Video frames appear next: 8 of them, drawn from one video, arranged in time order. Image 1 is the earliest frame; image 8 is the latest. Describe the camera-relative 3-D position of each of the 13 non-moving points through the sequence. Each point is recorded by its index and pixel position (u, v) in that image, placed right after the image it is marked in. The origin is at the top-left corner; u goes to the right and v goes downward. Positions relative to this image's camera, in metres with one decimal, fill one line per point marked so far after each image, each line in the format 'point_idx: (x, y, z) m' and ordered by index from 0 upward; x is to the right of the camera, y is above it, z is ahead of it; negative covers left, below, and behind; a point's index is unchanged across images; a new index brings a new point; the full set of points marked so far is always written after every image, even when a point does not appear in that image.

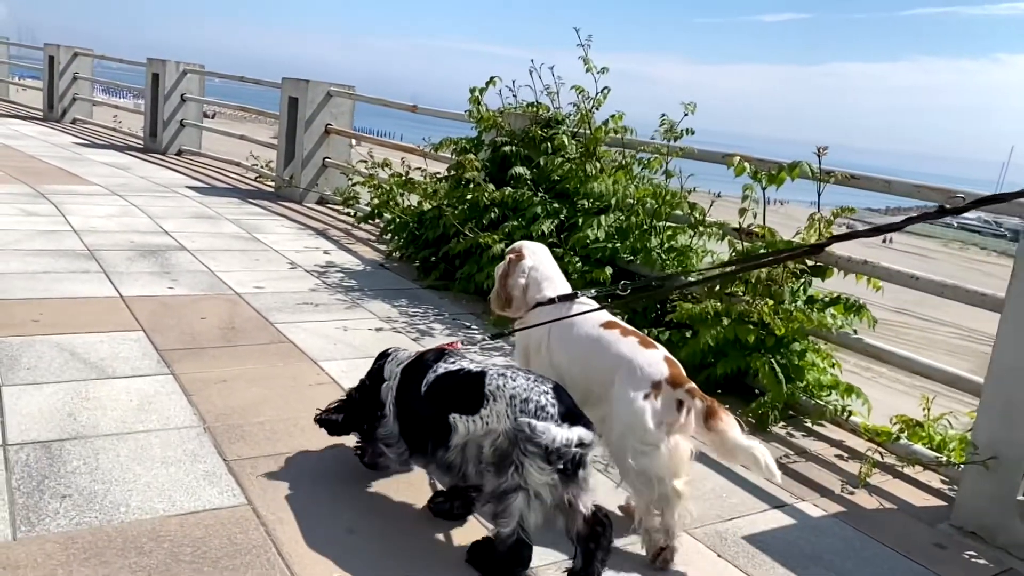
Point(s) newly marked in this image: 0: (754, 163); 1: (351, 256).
0: (+1.3, +0.7, +4.4) m
1: (-1.4, +0.3, +7.1) m
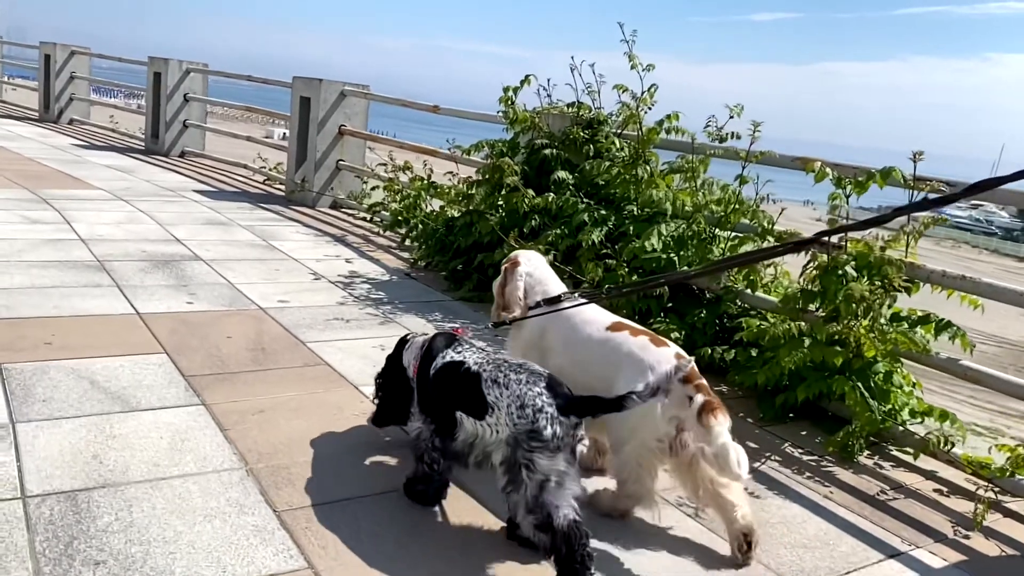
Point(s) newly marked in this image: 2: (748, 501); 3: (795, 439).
0: (+1.6, +0.6, +4.0) m
1: (-1.1, +0.2, +6.8) m
2: (+0.9, -0.8, +3.3) m
3: (+1.4, -0.7, +4.0) m
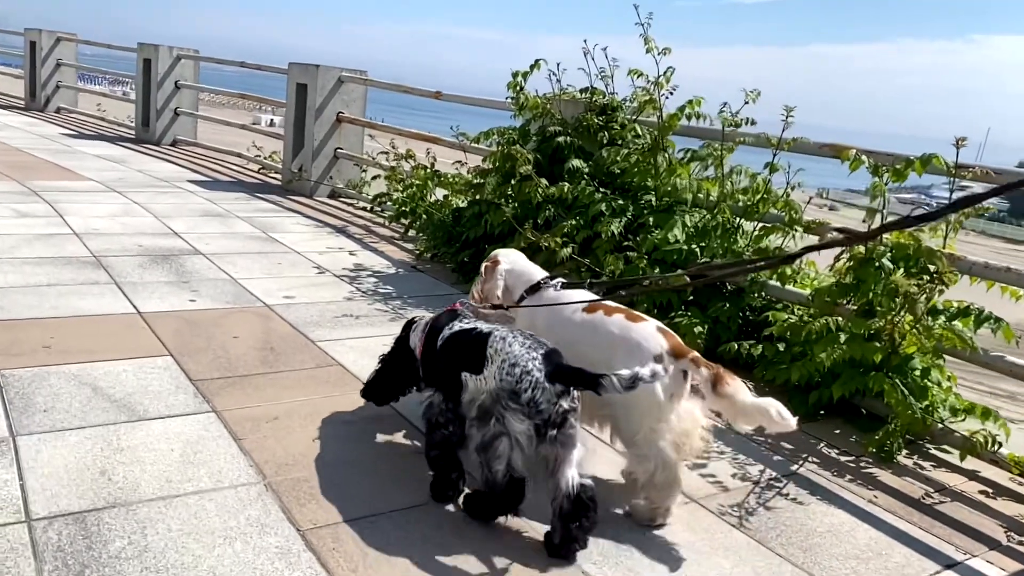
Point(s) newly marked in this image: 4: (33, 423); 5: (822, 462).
0: (+1.7, +0.6, +3.8) m
1: (-1.1, +0.2, +6.6) m
2: (+1.1, -0.8, +3.1) m
3: (+1.5, -0.7, +3.8) m
4: (-1.8, -0.5, +3.0) m
5: (+1.3, -0.8, +3.6) m
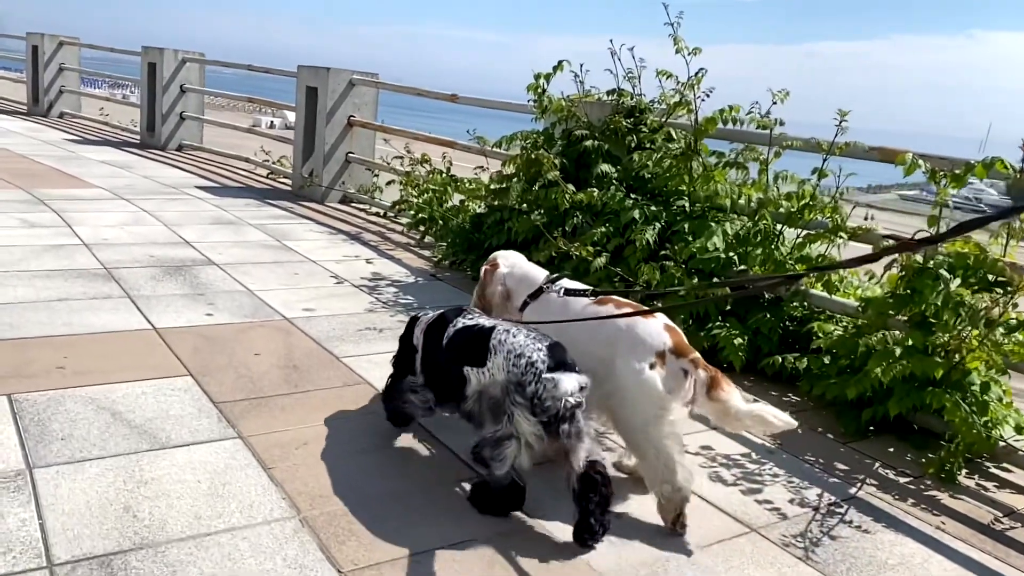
0: (+1.8, +0.6, +3.6) m
1: (-0.9, +0.2, +6.4) m
2: (+1.2, -0.9, +2.9) m
3: (+1.6, -0.7, +3.6) m
4: (-1.6, -0.6, +2.9) m
5: (+1.5, -0.8, +3.4) m
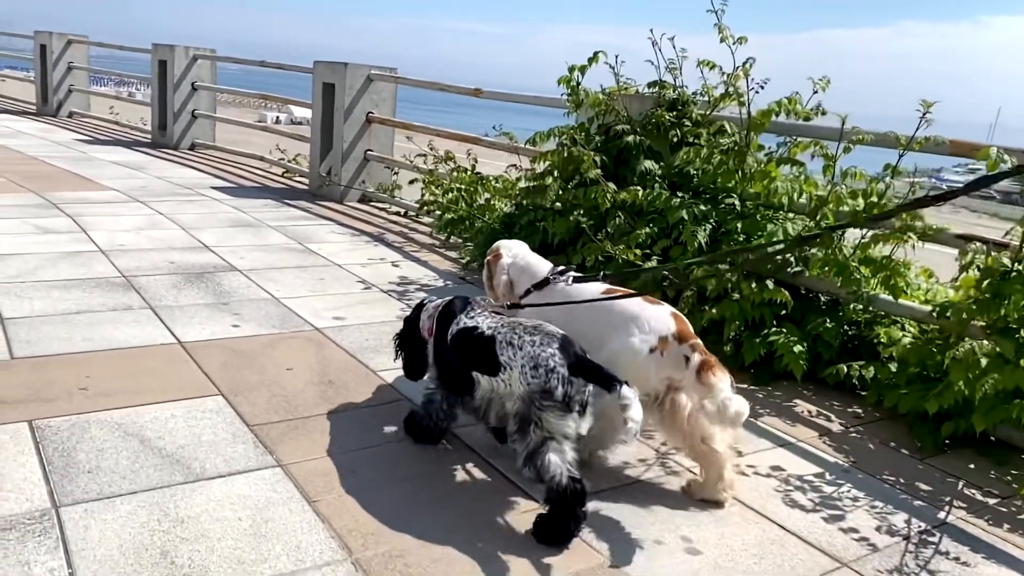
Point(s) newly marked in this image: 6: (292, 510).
0: (+2.0, +0.5, +3.4) m
1: (-0.7, +0.1, +6.1) m
2: (+1.4, -0.9, +2.7) m
3: (+1.9, -0.8, +3.4) m
4: (-1.4, -0.6, +2.6) m
5: (+1.7, -0.8, +3.1) m
6: (-0.7, -0.7, +2.6) m
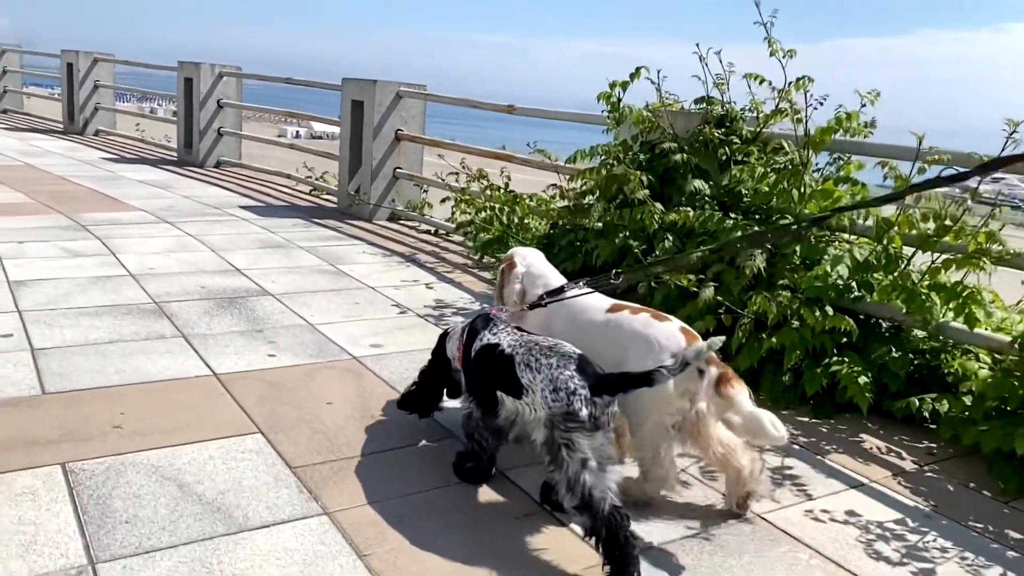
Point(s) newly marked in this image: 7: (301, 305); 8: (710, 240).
0: (+2.3, +0.4, +3.2) m
1: (-0.4, 0.0, +6.0) m
2: (+1.6, -1.0, +2.4) m
3: (+2.1, -0.9, +3.1) m
4: (-1.2, -0.8, +2.5) m
5: (+1.9, -0.9, +2.9) m
6: (-0.5, -0.8, +2.5) m
7: (-1.3, -0.1, +5.2) m
8: (+1.0, +0.3, +4.4) m
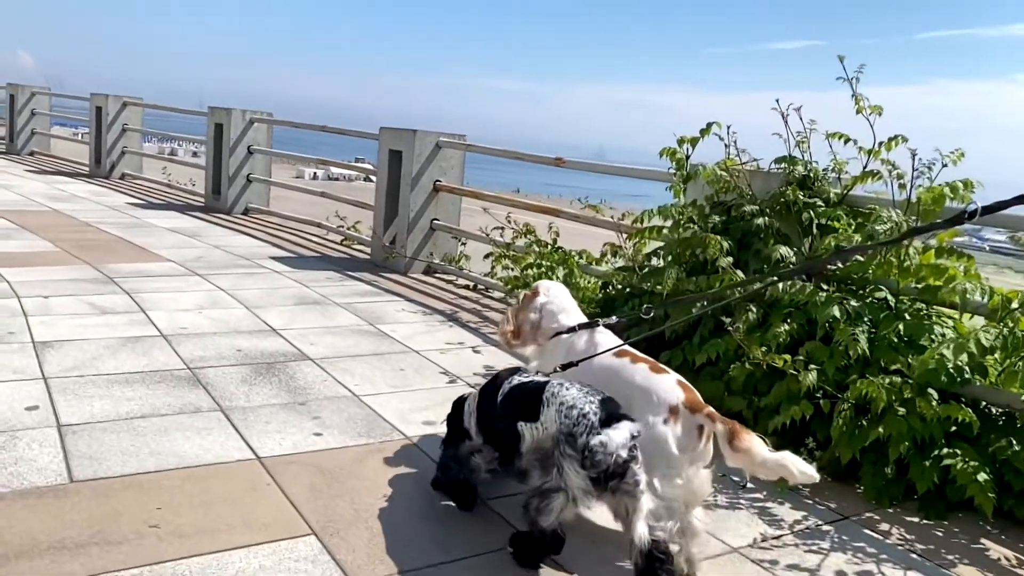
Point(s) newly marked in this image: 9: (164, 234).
0: (+2.6, +0.1, +2.8) m
1: (0.0, -0.5, +5.6) m
2: (+1.9, -1.3, +2.0) m
3: (+2.4, -1.2, +2.7) m
4: (-0.9, -1.0, +2.1) m
5: (+2.2, -1.3, +2.4) m
6: (-0.2, -1.1, +2.0) m
7: (-1.0, -0.5, +4.8) m
8: (+1.4, -0.1, +4.0) m
9: (-3.8, +0.6, +8.9) m
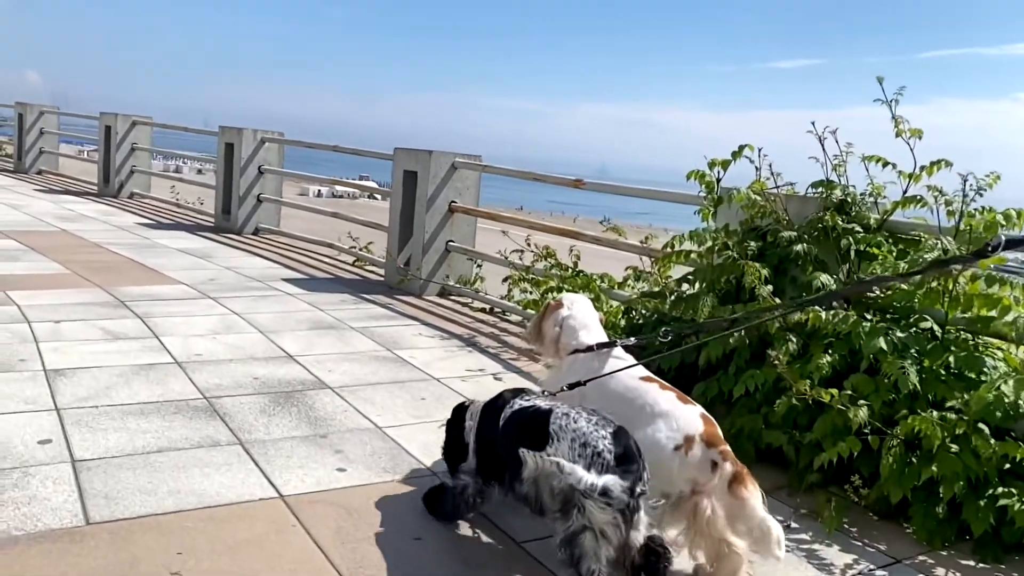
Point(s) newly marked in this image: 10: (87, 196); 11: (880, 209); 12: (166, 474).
0: (+2.7, 0.0, +2.6) m
1: (+0.1, -0.6, +5.4) m
2: (+2.1, -1.4, +1.8) m
3: (+2.5, -1.3, +2.5) m
4: (-0.8, -1.1, +1.9) m
5: (+2.4, -1.4, +2.3) m
6: (-0.1, -1.2, +1.9) m
7: (-0.8, -0.6, +4.7) m
8: (+1.5, -0.3, +3.8) m
9: (-3.6, +0.4, +8.8) m
10: (-7.4, +1.6, +14.3) m
11: (+1.9, +0.4, +4.1) m
12: (-1.4, -0.8, +3.4) m
